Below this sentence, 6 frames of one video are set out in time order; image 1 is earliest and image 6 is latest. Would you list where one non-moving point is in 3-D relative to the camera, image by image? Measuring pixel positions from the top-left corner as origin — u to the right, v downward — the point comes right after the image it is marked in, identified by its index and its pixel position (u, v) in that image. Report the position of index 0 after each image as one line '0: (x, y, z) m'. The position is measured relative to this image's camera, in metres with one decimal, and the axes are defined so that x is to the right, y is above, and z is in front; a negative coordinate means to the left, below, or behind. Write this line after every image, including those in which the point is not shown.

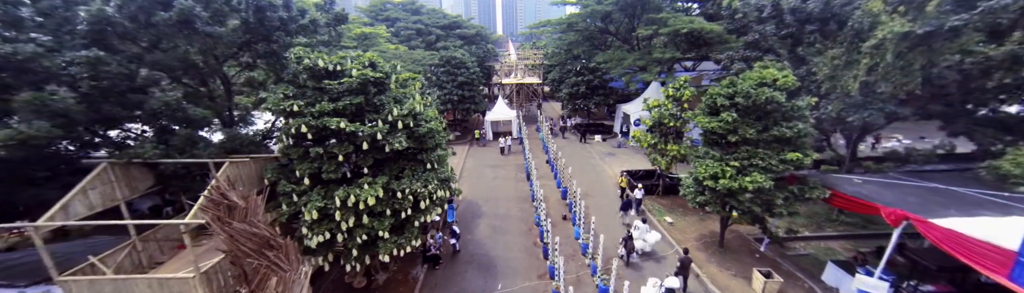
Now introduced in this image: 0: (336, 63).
0: (-3.9, +1.9, +7.0) m
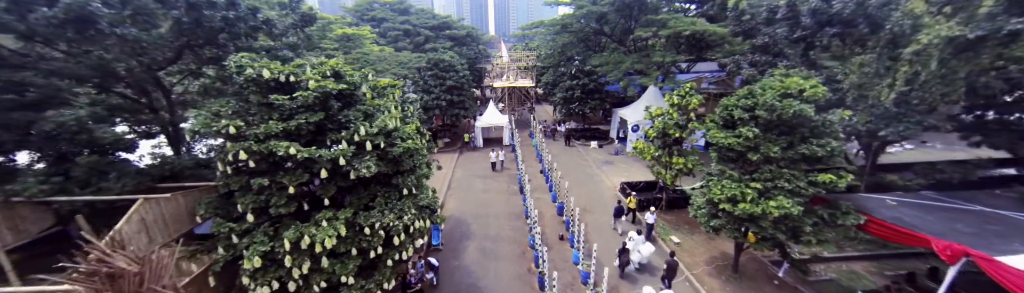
0: (-4.1, +1.4, +5.8) m
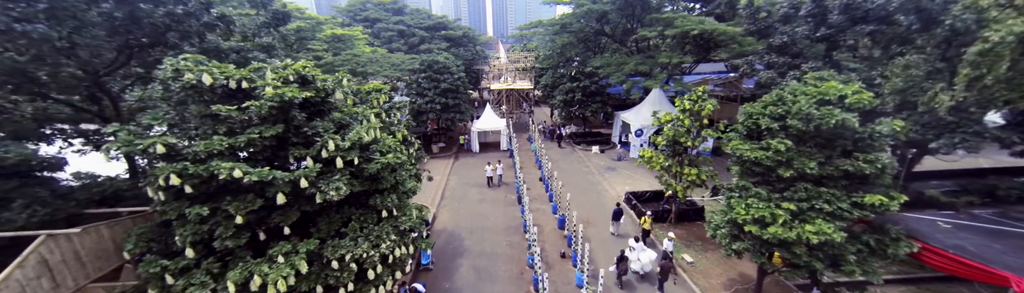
0: (-4.2, +1.1, +4.8) m
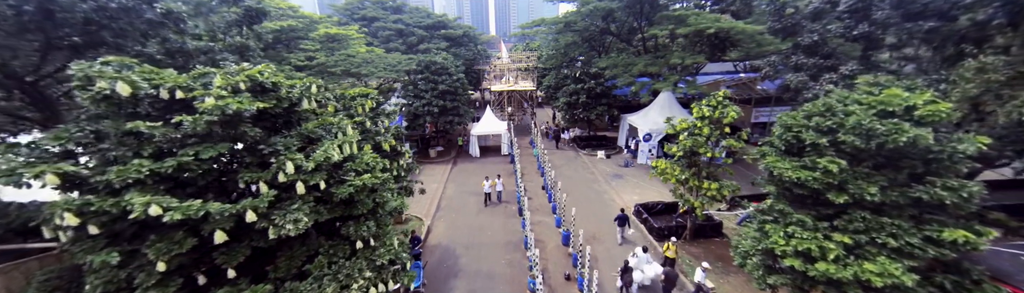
0: (-4.2, +0.8, +3.9) m
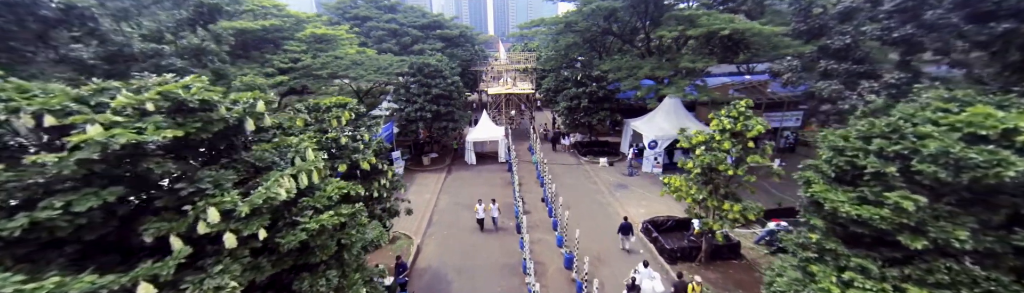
0: (-4.3, +0.3, +2.9) m
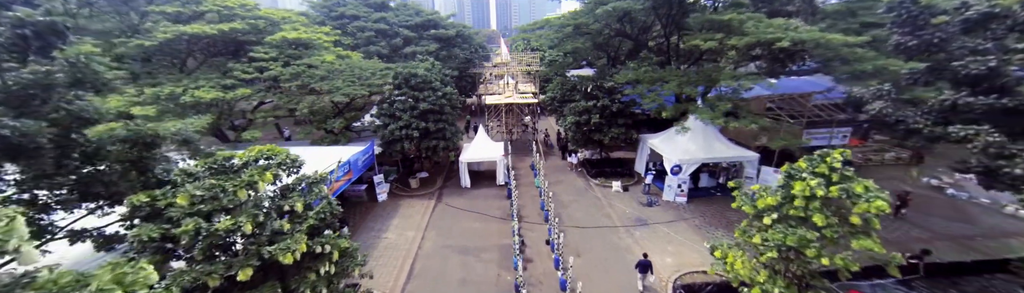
0: (-4.4, -1.1, +0.4) m
